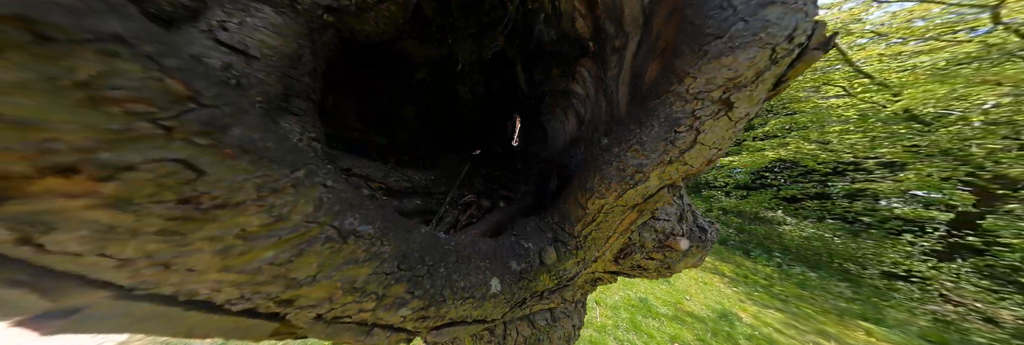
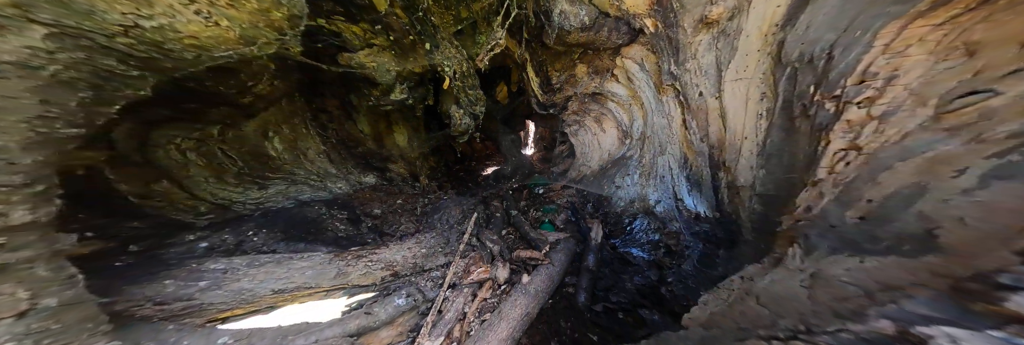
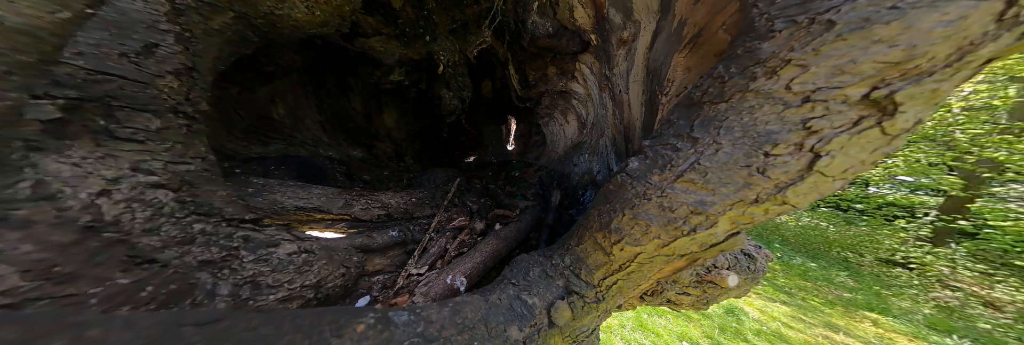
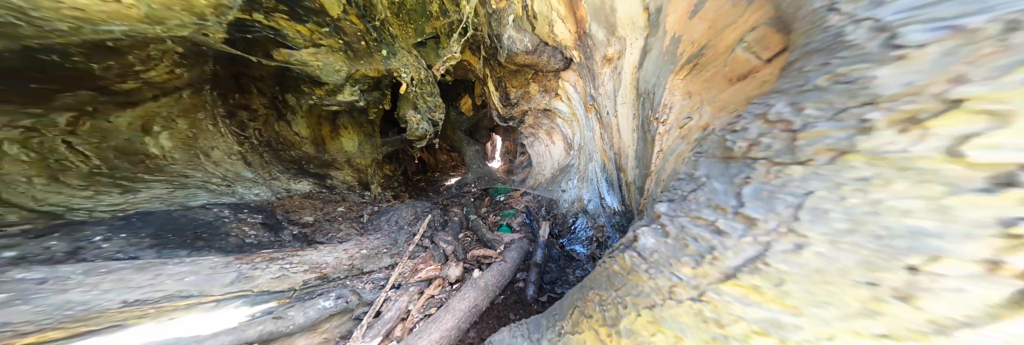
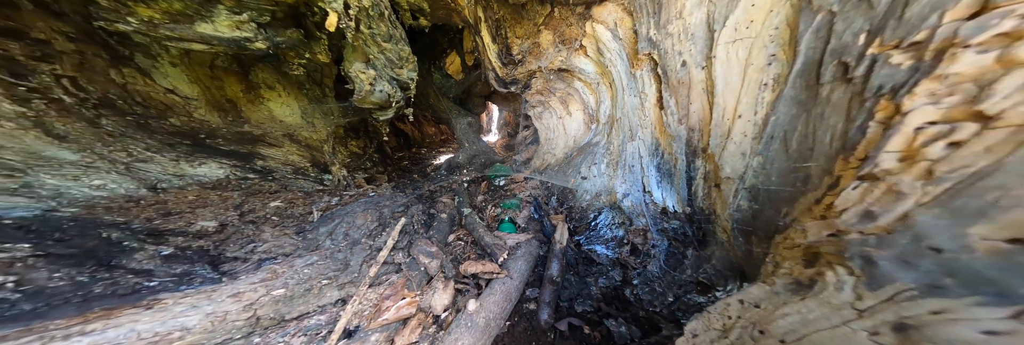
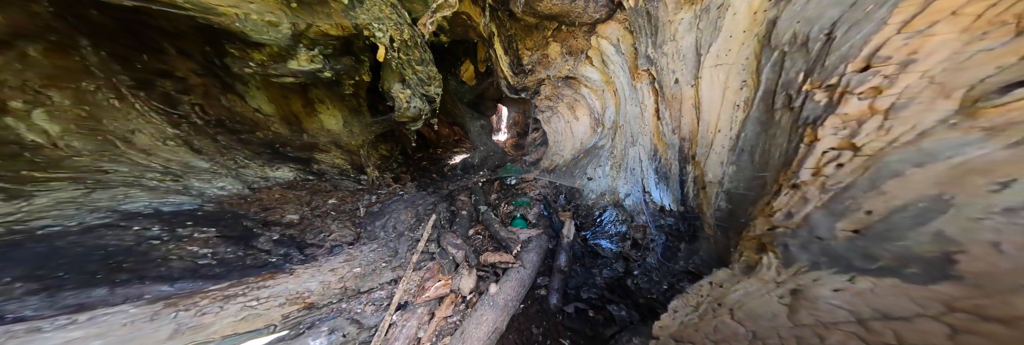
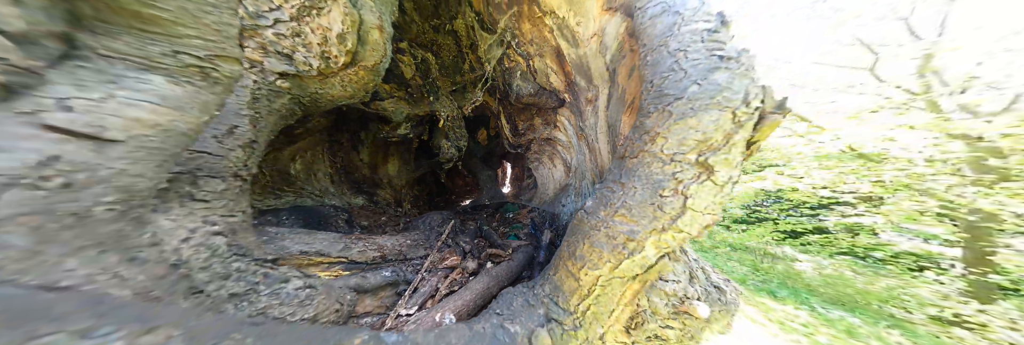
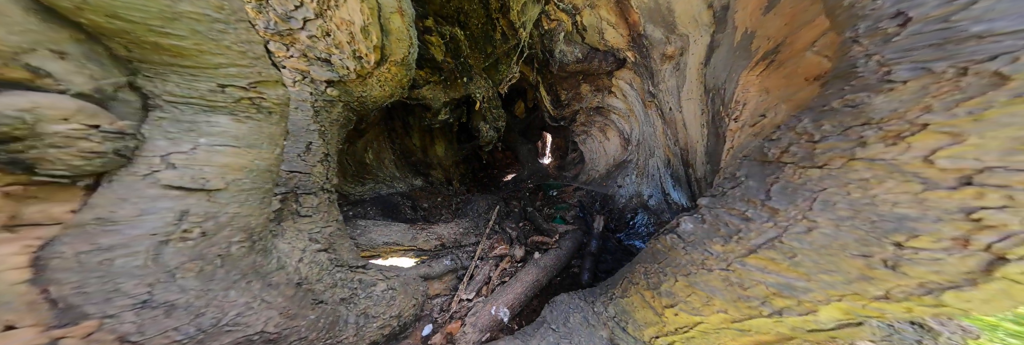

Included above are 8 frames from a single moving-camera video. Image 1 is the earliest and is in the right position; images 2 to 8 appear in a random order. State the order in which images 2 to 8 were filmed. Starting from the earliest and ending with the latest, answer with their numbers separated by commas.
3, 8, 2, 6, 5, 4, 7
